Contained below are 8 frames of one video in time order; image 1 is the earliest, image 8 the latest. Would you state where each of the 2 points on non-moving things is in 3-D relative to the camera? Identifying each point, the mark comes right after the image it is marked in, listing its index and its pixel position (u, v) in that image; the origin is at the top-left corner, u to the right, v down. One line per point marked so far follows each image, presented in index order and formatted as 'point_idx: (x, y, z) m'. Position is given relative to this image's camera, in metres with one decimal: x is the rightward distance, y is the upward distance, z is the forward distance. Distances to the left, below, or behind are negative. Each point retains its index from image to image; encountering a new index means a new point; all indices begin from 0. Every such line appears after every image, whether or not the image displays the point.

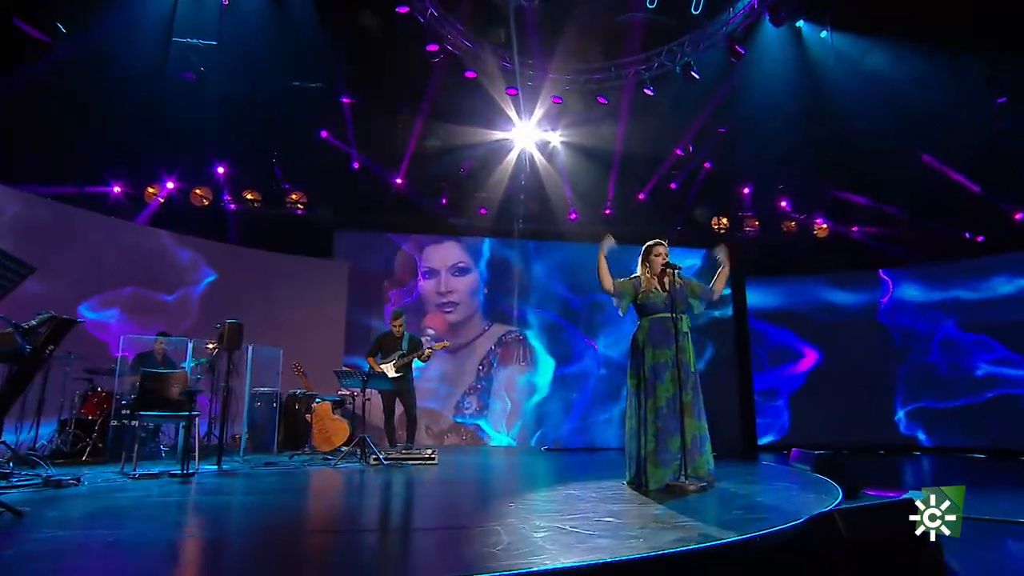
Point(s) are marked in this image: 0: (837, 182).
0: (+3.2, +1.0, +12.0) m
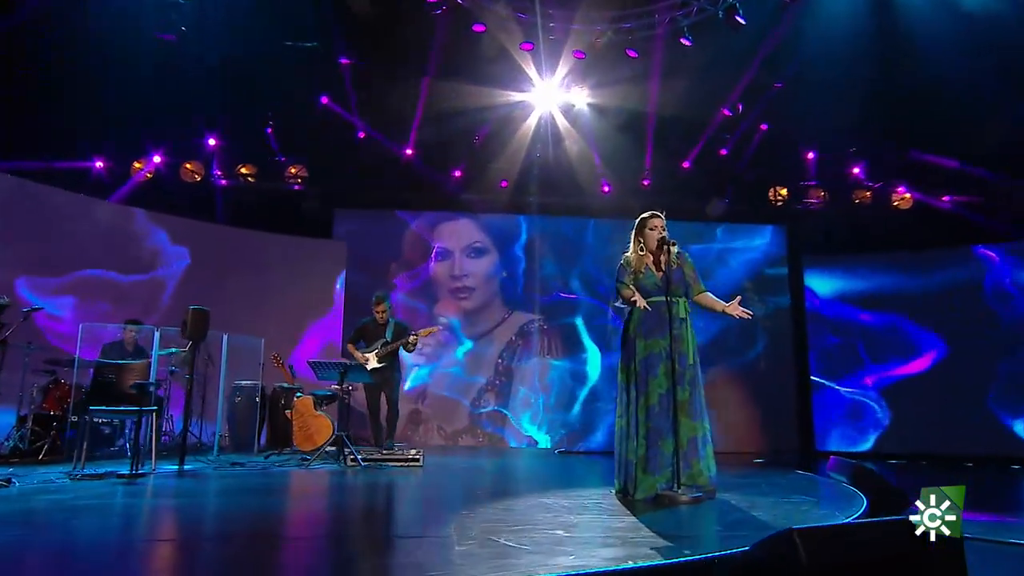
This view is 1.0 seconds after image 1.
0: (+3.5, +1.2, +10.3) m
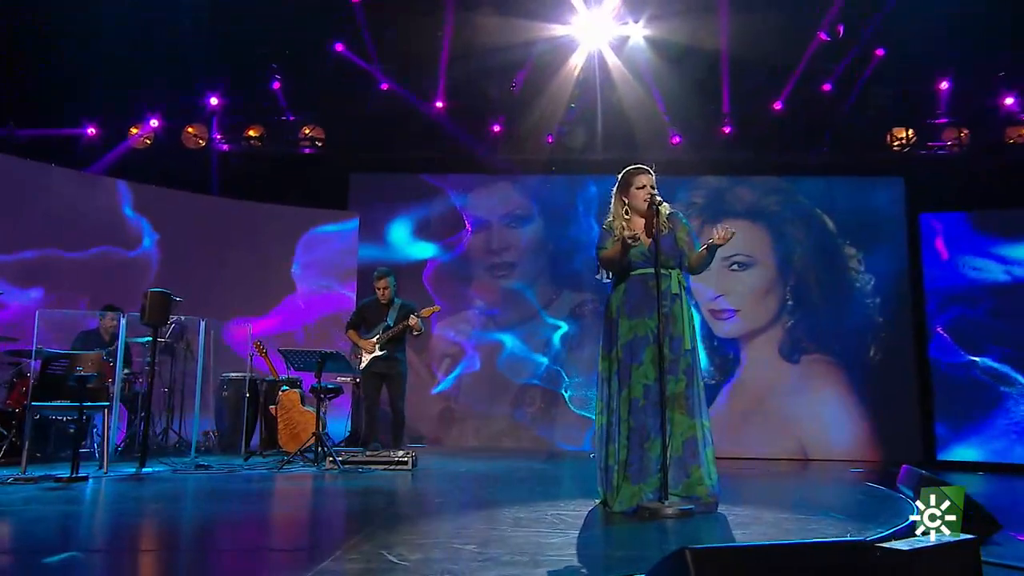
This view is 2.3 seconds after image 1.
0: (+3.7, +1.5, +7.9) m
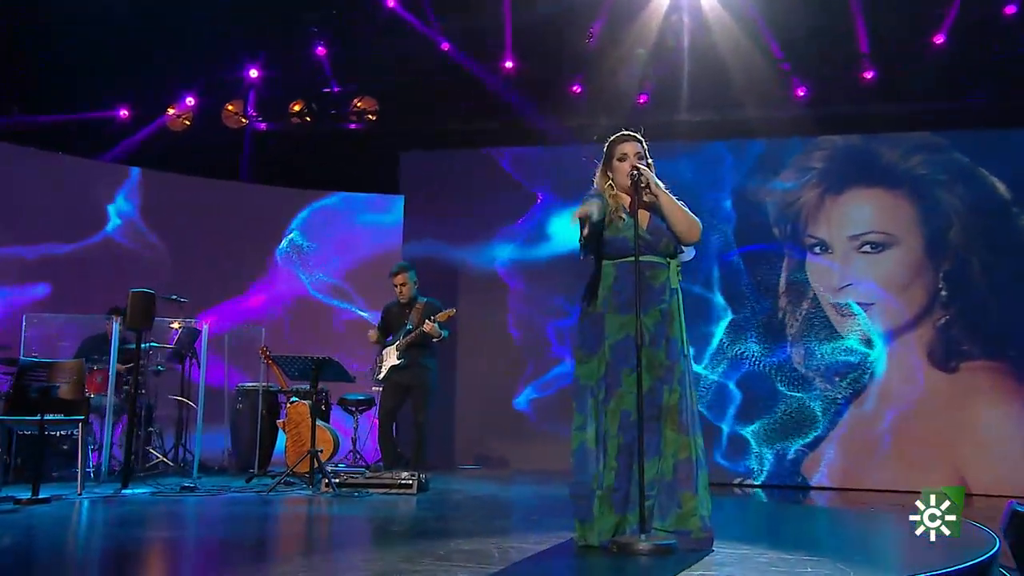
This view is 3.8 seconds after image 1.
0: (+3.9, +1.6, +5.7) m
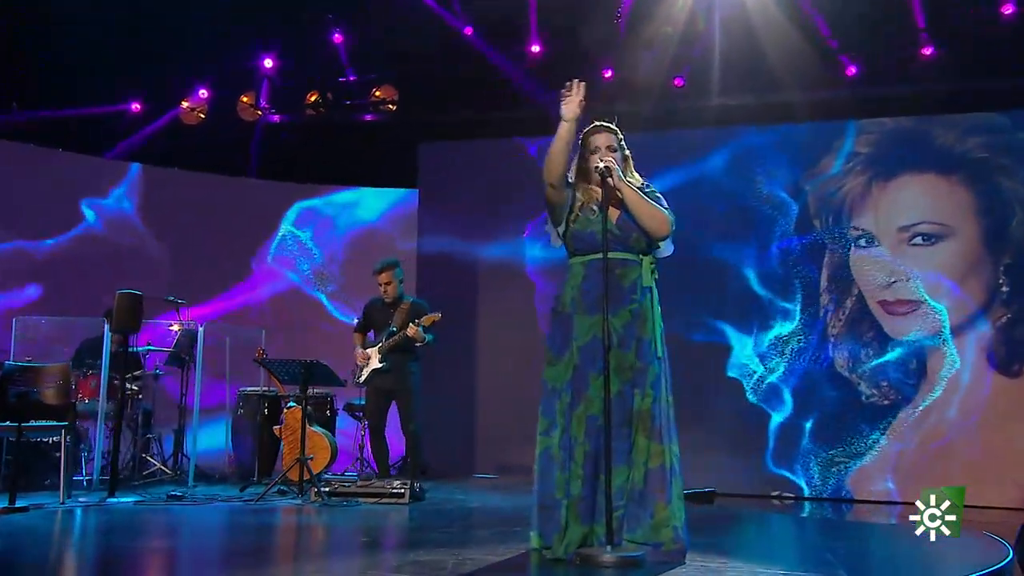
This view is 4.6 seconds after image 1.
0: (+3.8, +1.7, +4.9) m
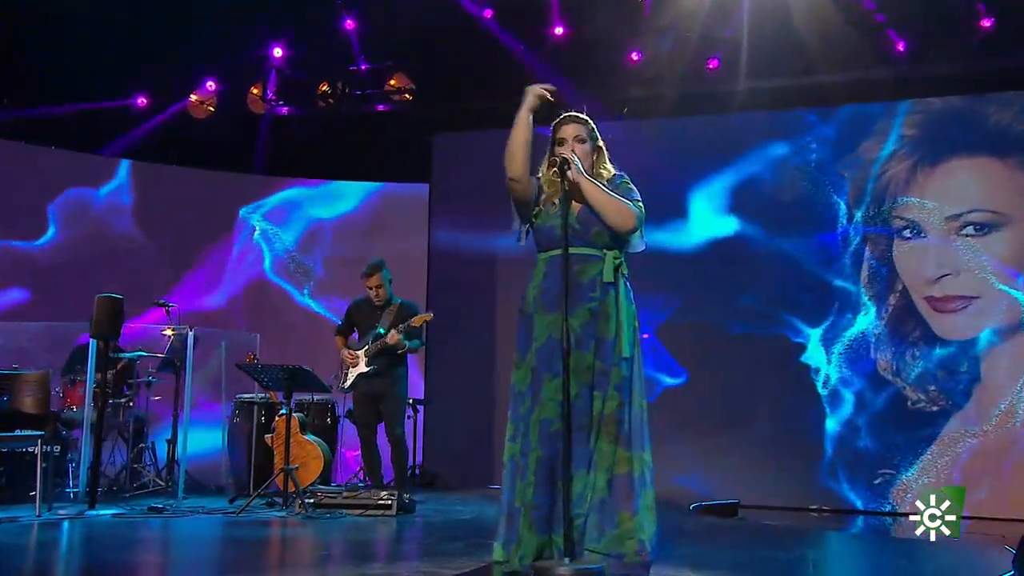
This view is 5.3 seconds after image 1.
0: (+3.7, +1.7, +4.2) m
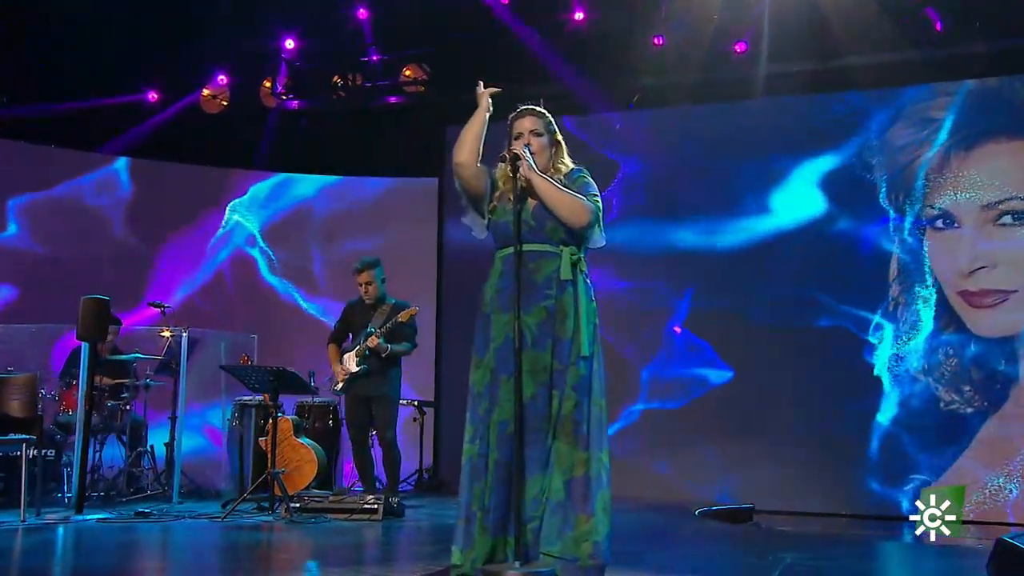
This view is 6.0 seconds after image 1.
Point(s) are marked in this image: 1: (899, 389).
0: (+3.5, +1.7, +3.6) m
1: (+1.9, -0.5, +6.2) m
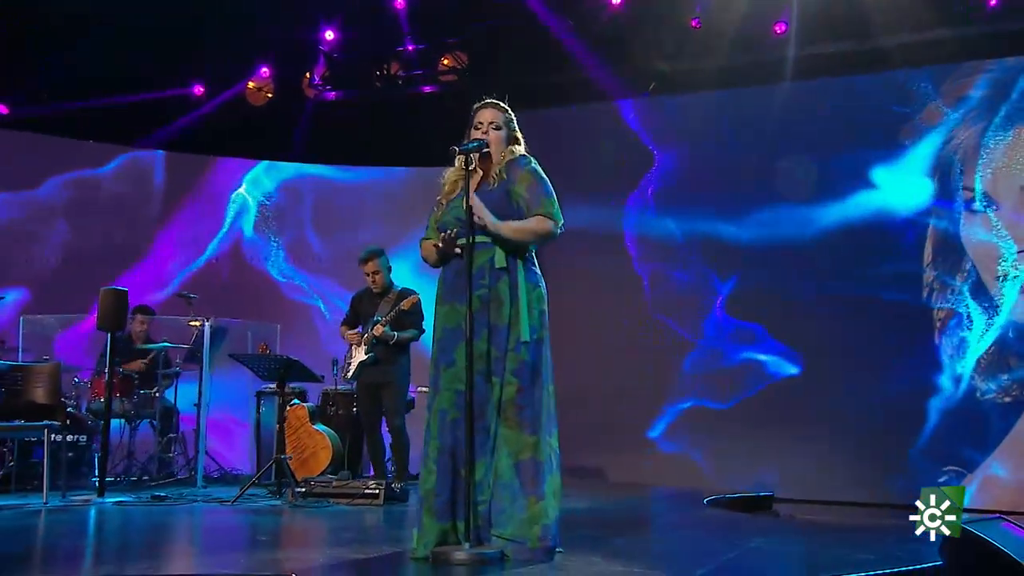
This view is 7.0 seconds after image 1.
0: (+3.3, +1.8, +3.2) m
1: (+2.0, -0.5, +5.9) m
